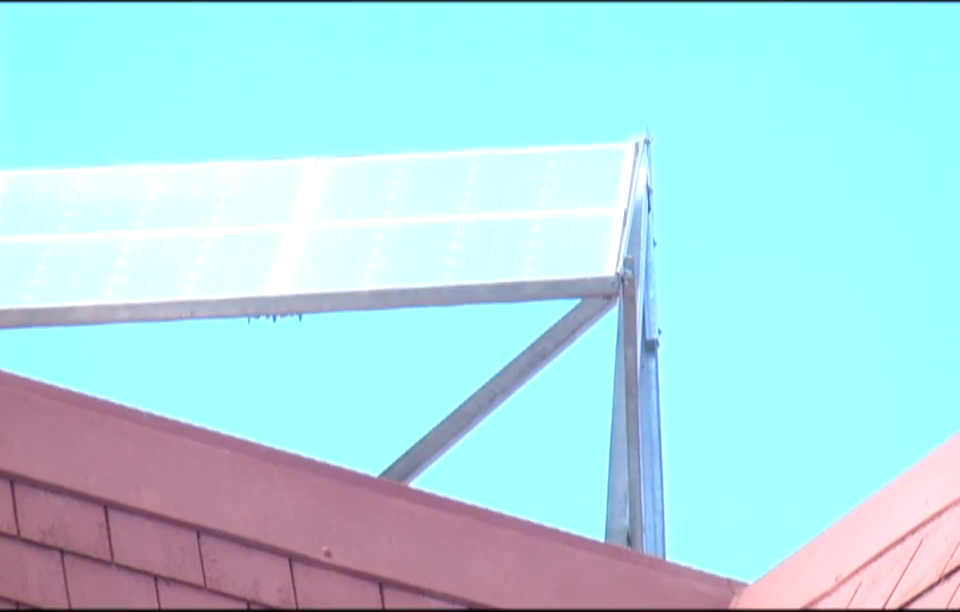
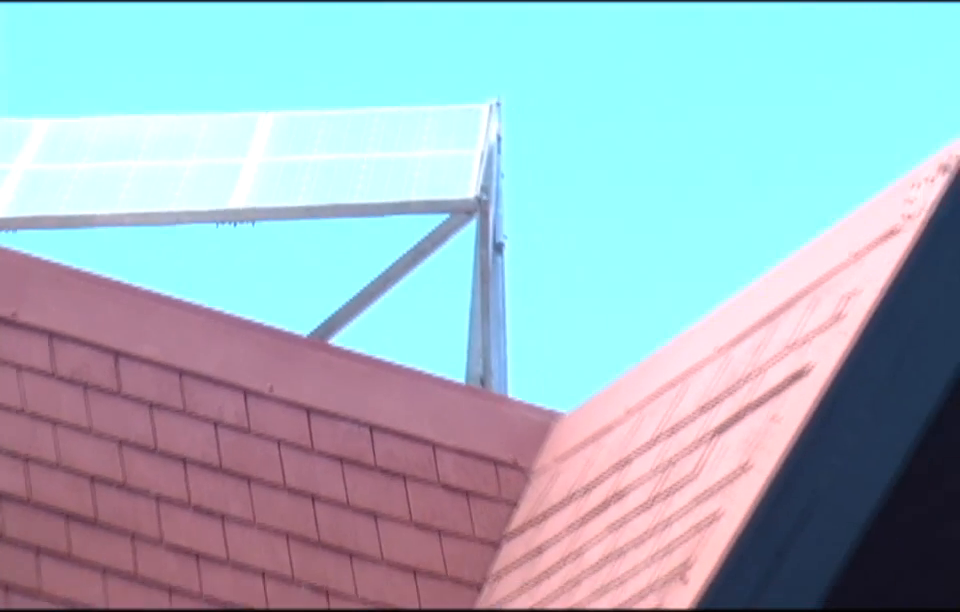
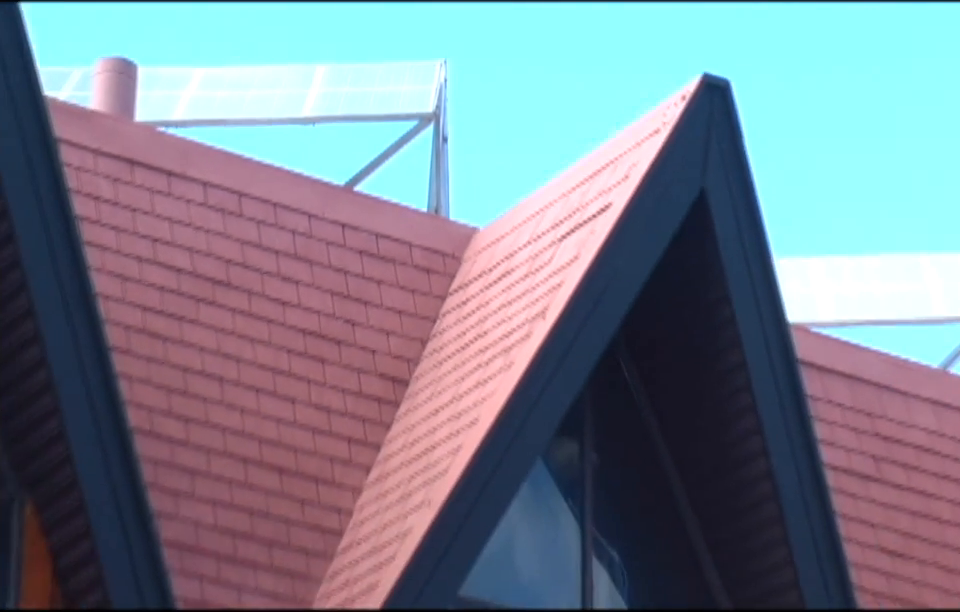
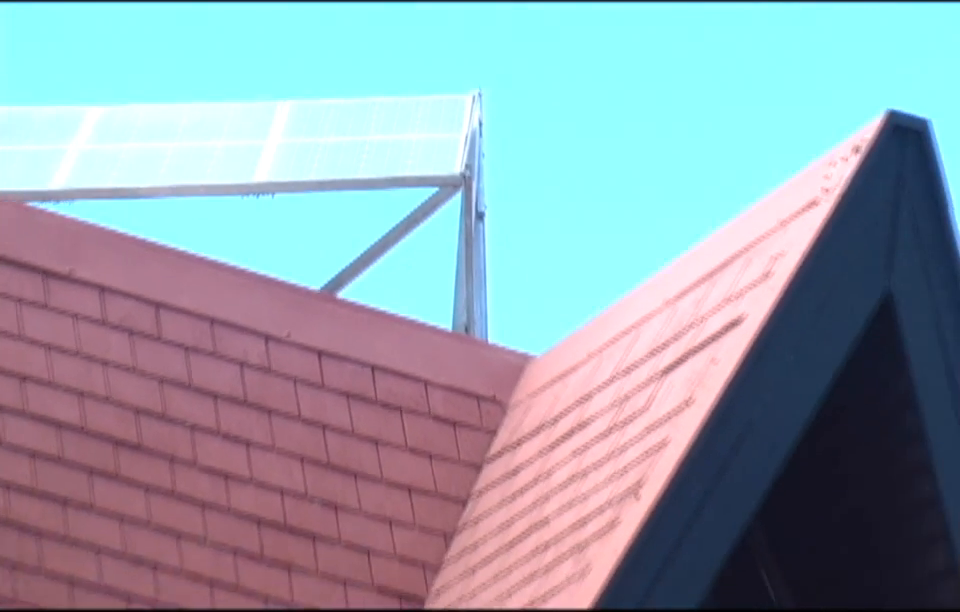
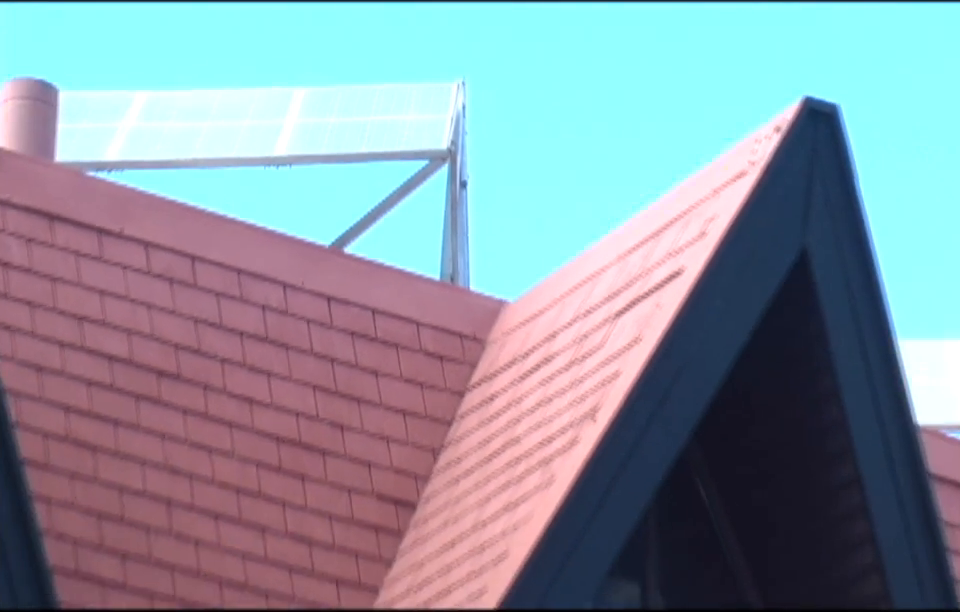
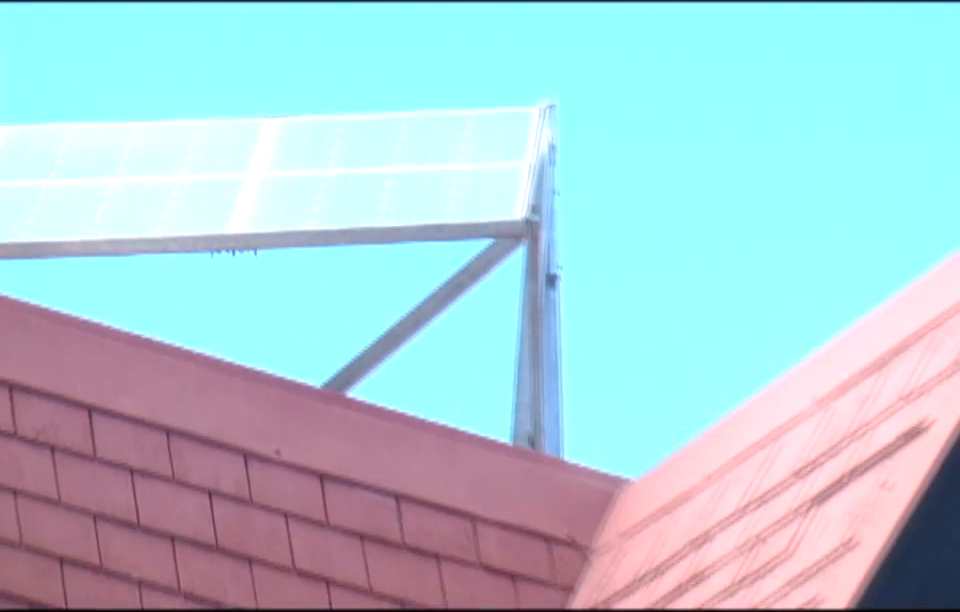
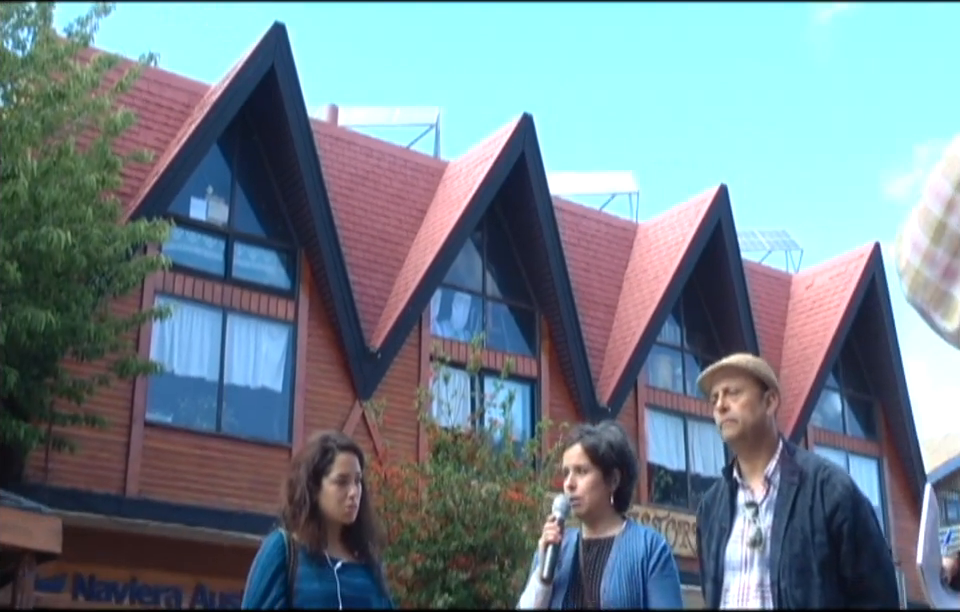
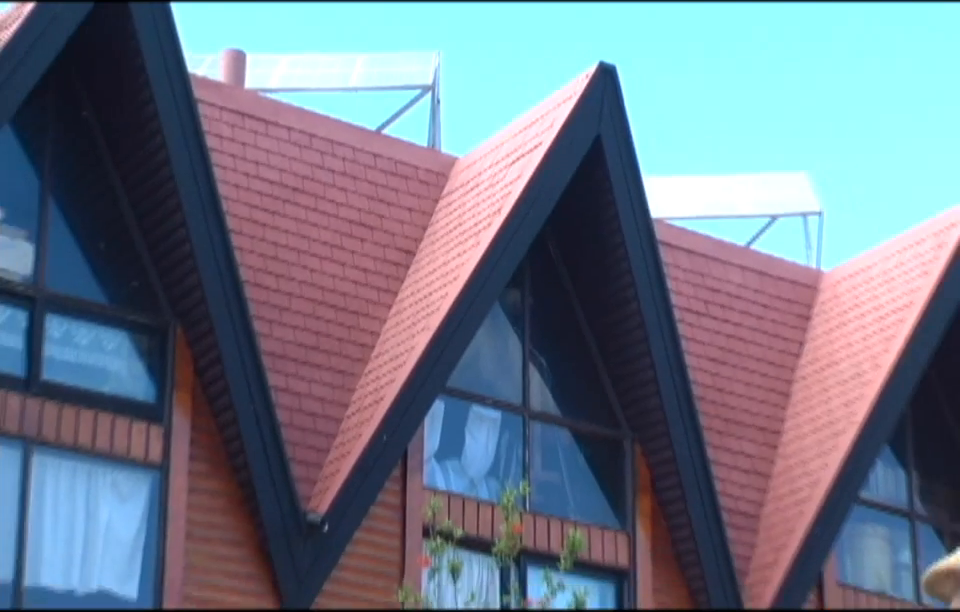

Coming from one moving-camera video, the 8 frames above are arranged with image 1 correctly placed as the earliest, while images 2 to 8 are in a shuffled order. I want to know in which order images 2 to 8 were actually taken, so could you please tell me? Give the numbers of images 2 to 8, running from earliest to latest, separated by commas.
6, 2, 4, 5, 3, 8, 7
